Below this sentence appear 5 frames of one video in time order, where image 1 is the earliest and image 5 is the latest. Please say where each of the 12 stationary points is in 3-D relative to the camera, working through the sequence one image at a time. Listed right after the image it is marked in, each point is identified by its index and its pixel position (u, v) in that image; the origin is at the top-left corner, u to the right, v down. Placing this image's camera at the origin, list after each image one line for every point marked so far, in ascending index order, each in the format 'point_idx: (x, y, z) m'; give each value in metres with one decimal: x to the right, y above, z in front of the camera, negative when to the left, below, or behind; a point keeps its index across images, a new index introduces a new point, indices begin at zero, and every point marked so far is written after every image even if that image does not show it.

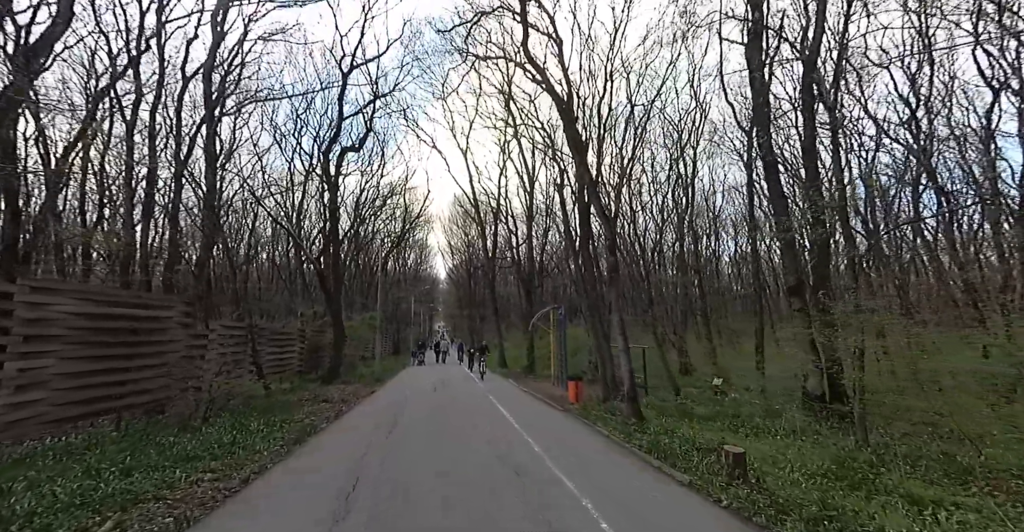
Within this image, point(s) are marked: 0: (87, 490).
0: (-4.1, -2.2, +5.0) m
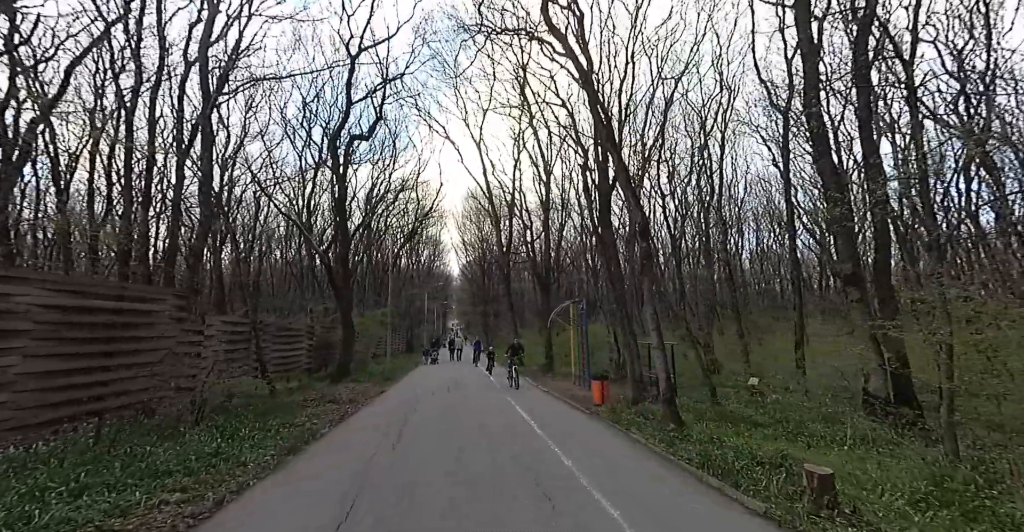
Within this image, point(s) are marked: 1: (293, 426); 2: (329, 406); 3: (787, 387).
0: (-3.8, -2.0, +4.0) m
1: (-4.1, -3.0, +9.6) m
2: (-4.7, -3.6, +13.4) m
3: (+7.7, -3.4, +14.5) m
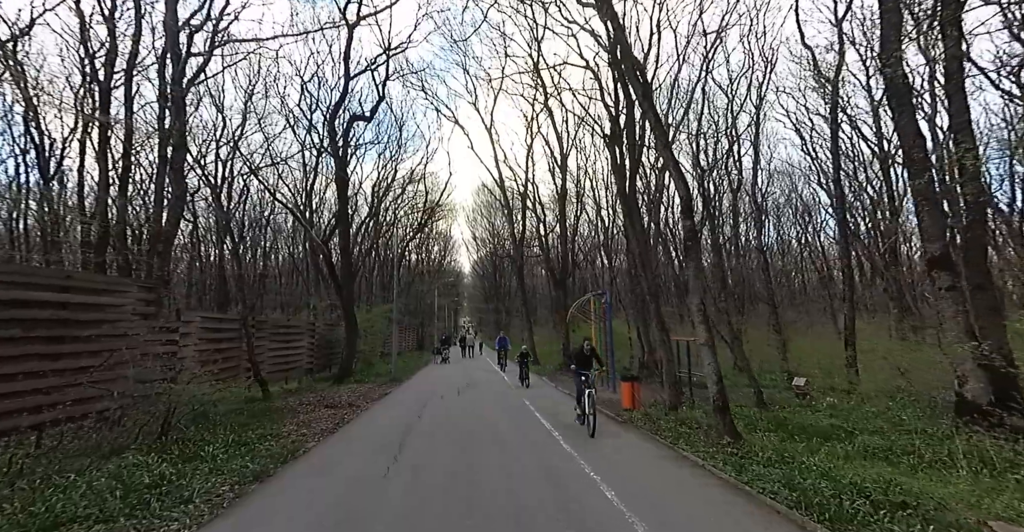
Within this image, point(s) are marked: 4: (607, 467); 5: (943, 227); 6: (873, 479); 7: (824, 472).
0: (-3.6, -1.8, +2.6) m
1: (-3.7, -2.7, +8.2) m
2: (-4.3, -3.4, +12.0) m
3: (+8.1, -3.0, +12.8) m
4: (+1.4, -2.9, +7.5) m
5: (+6.8, +0.6, +8.1) m
6: (+3.5, -2.1, +5.0) m
7: (+3.2, -2.1, +5.4) m
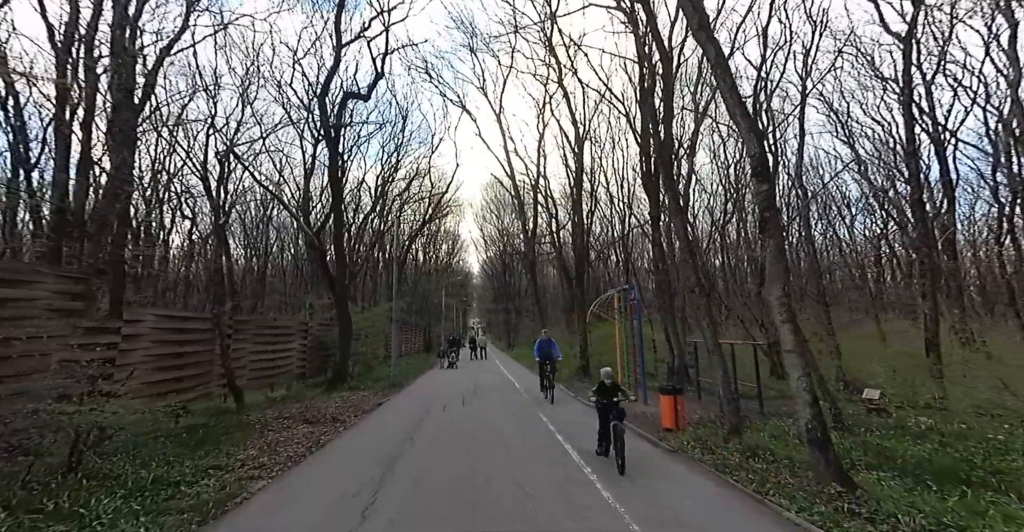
0: (-3.5, -1.5, +0.7) m
1: (-3.5, -2.5, +6.2) m
2: (-4.0, -3.1, +10.1) m
3: (+8.4, -2.8, +10.6) m
4: (+1.6, -2.7, +5.4) m
5: (+7.0, +0.8, +6.0) m
6: (+3.6, -1.8, +3.0) m
7: (+3.4, -1.9, +3.3) m
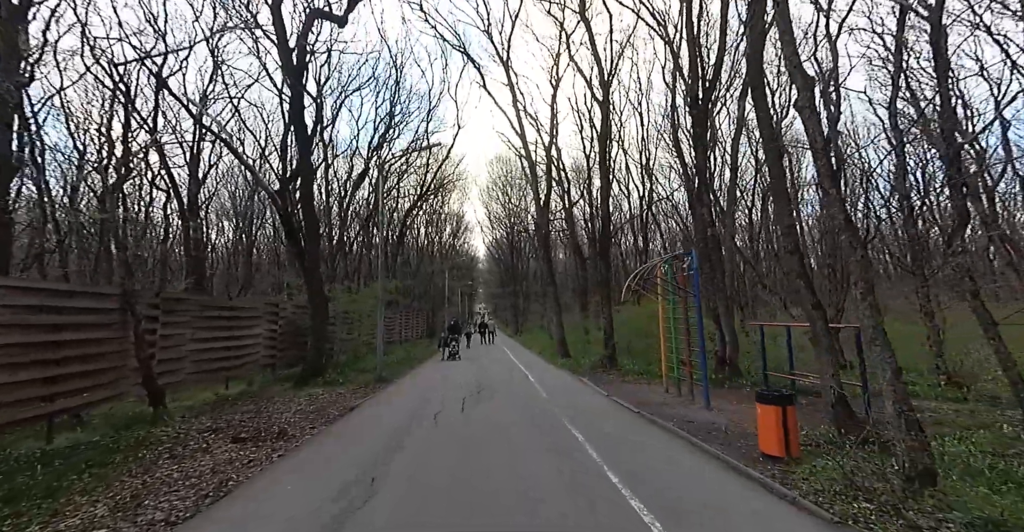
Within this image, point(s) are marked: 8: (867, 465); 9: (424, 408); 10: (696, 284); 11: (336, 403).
0: (-3.4, -1.1, -2.6) m
1: (-3.3, -1.9, +3.0) m
2: (-3.8, -2.4, +6.9) m
3: (+8.7, -2.1, +7.3) m
4: (+1.8, -2.1, +2.2) m
5: (+7.2, +1.4, +2.6) m
6: (+3.8, -1.3, -0.3) m
7: (+3.5, -1.4, 0.0) m
8: (+3.5, -2.0, +5.2) m
9: (-1.9, -3.4, +11.0) m
10: (+3.9, -0.4, +11.9) m
11: (-3.7, -3.0, +11.2) m
